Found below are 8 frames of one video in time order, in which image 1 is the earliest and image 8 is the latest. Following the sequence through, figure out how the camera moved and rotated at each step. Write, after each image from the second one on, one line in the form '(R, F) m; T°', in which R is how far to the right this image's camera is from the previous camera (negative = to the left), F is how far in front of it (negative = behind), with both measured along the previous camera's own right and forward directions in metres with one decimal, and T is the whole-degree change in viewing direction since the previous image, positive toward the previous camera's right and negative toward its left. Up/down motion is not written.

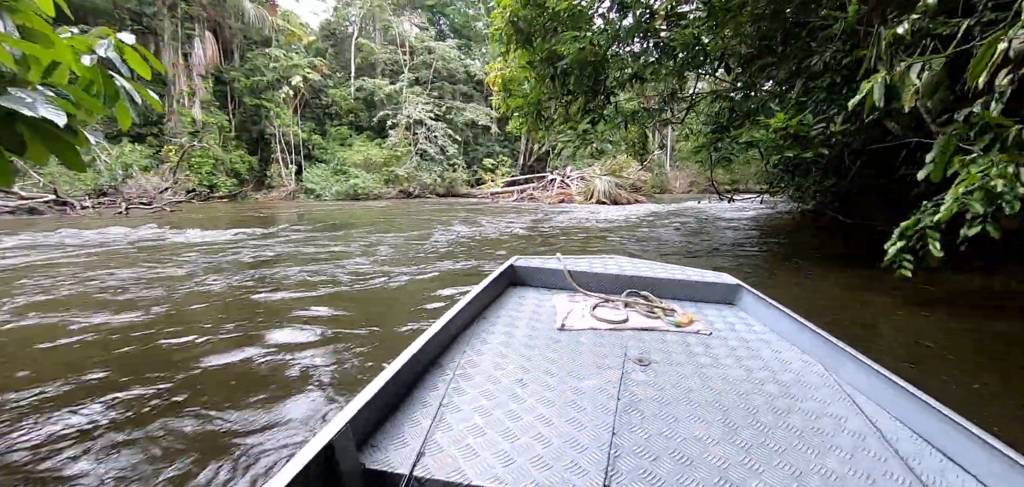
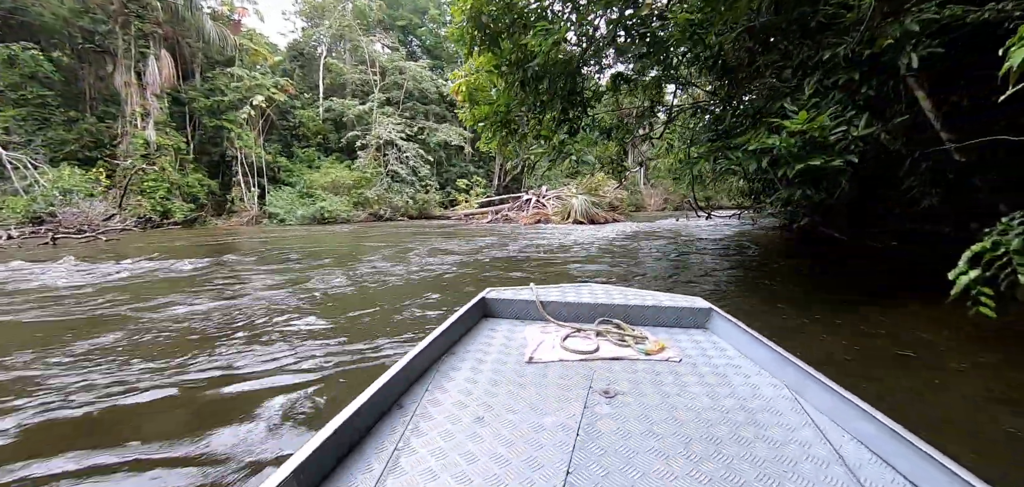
(0.0, +0.3) m; +3°
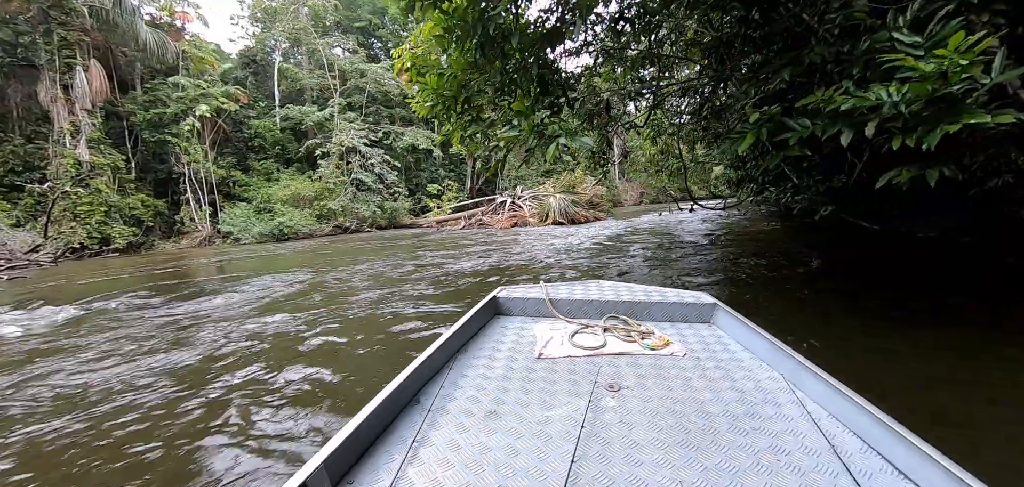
(0.0, +0.4) m; +3°
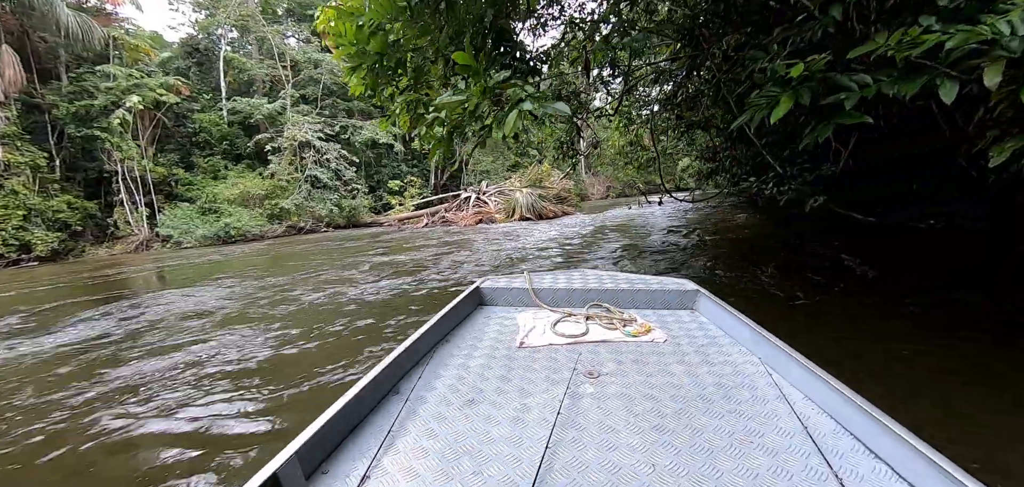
(0.0, +0.3) m; +4°
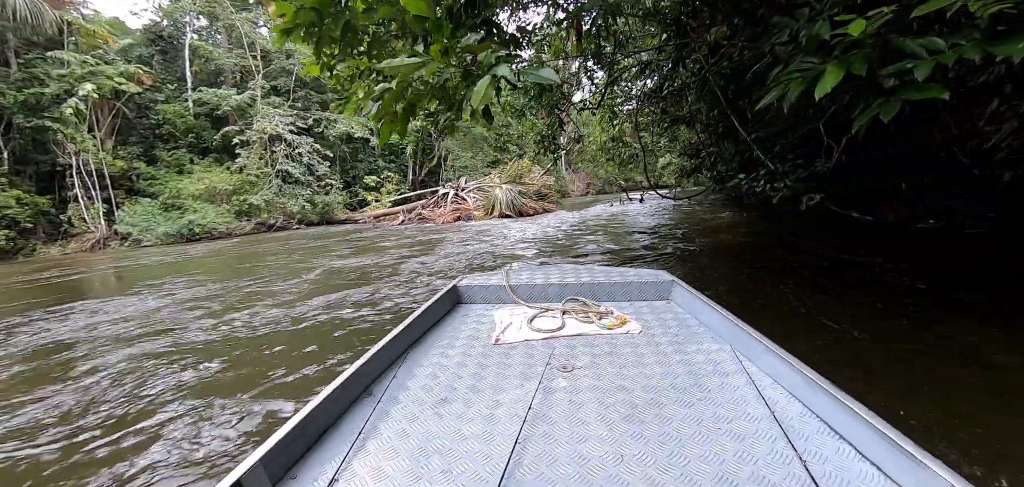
(0.0, +0.1) m; +3°
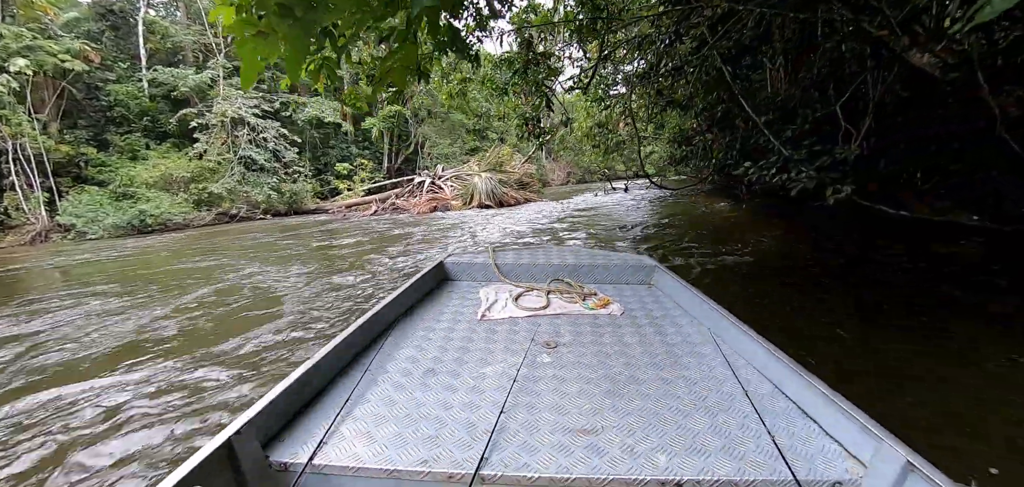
(0.0, +0.3) m; +3°
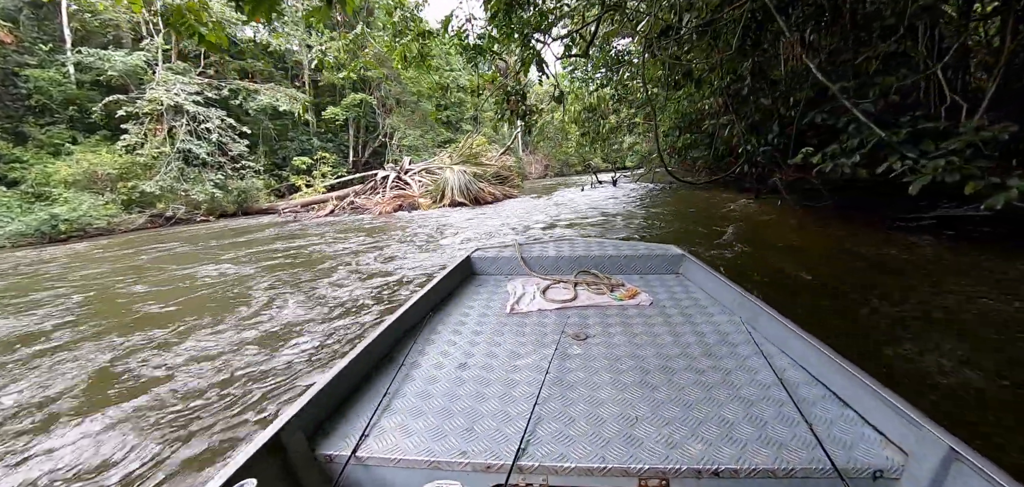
(0.0, +0.6) m; +3°
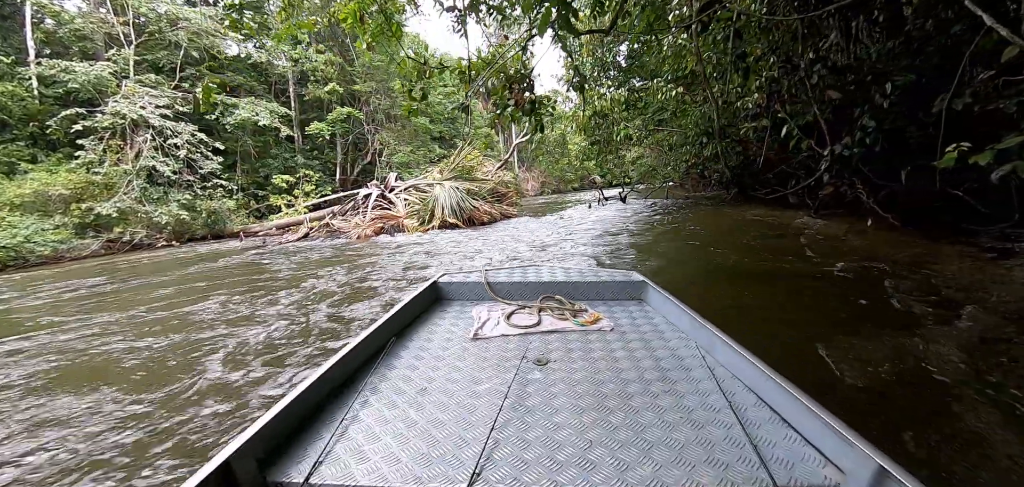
(0.0, +0.5) m; +1°
